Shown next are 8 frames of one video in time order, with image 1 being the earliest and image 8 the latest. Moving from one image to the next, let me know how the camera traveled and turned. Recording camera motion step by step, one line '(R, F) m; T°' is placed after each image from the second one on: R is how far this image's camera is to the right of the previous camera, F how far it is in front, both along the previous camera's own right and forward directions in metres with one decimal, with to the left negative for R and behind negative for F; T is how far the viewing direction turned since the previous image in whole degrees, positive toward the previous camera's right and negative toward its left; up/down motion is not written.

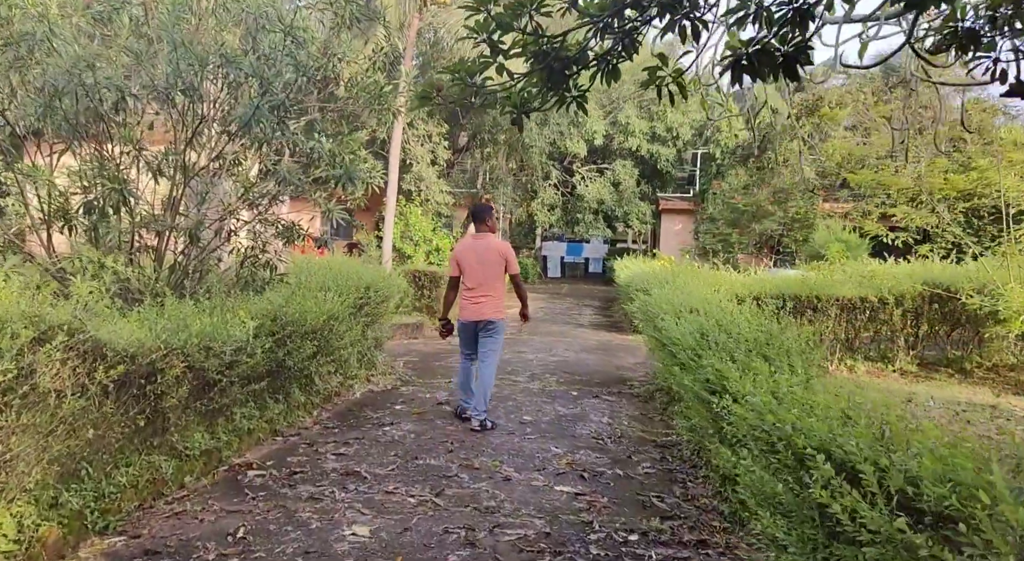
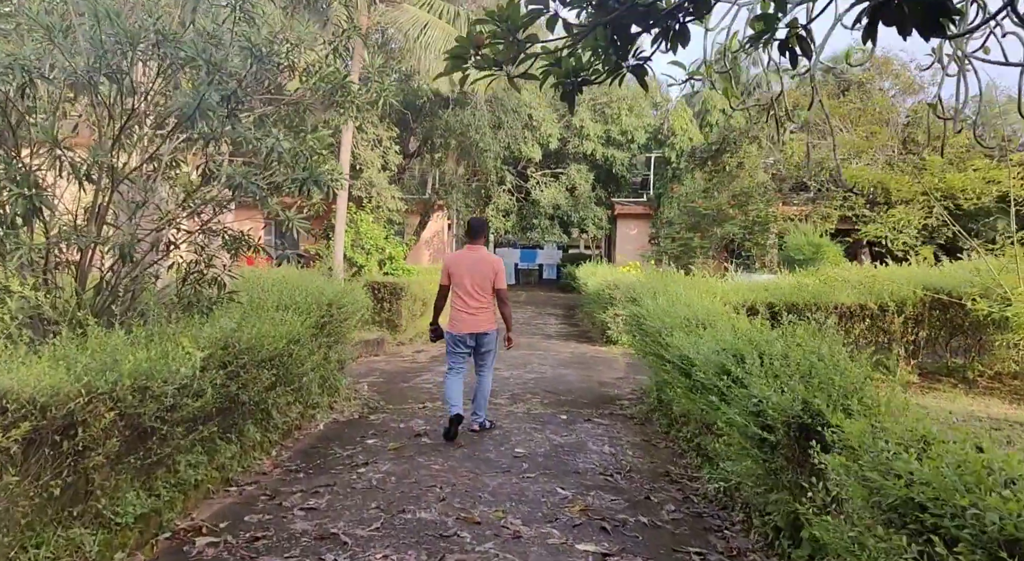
(-0.3, +0.6) m; +4°
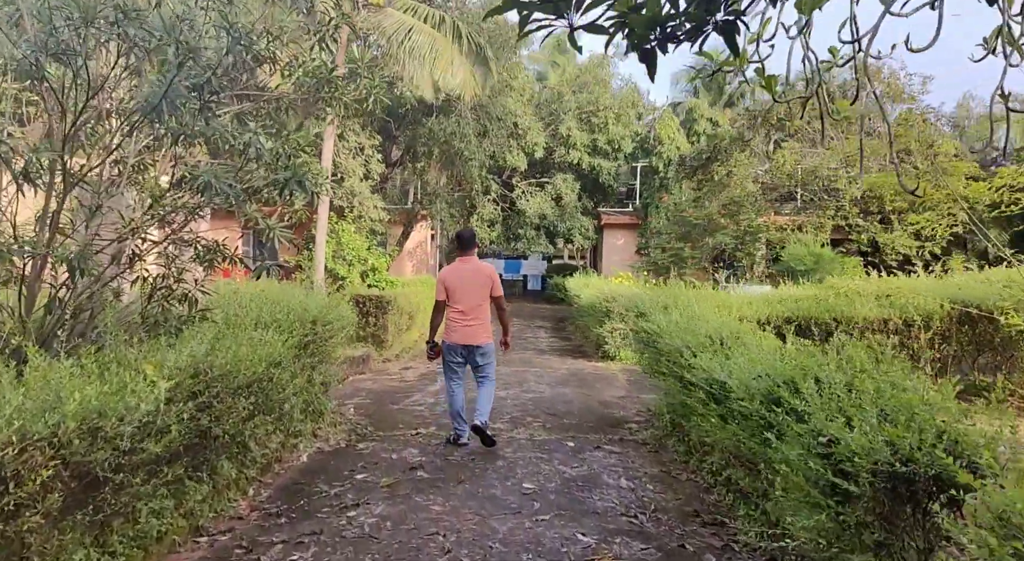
(-0.2, +0.5) m; +2°
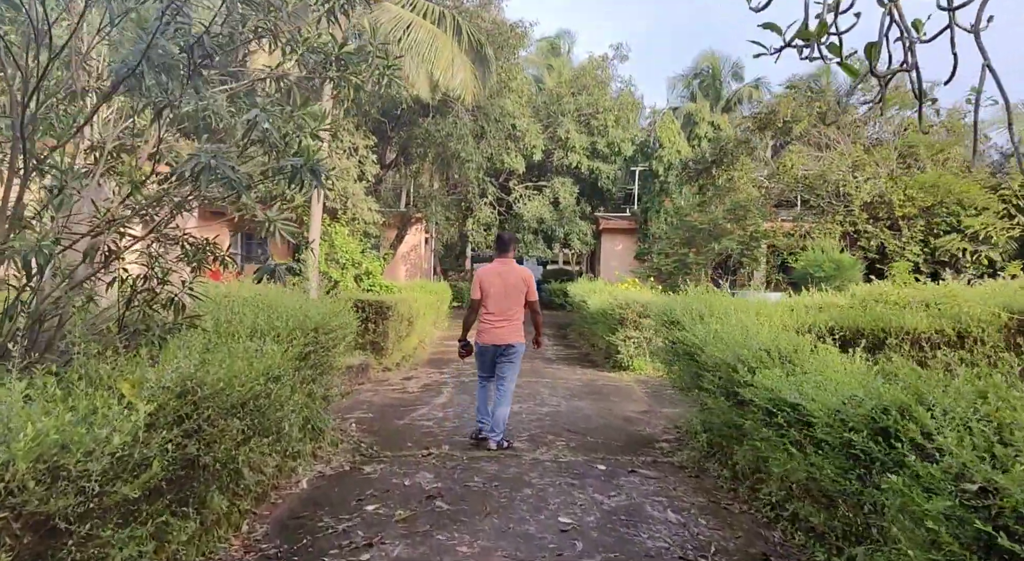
(-0.2, +0.5) m; +1°
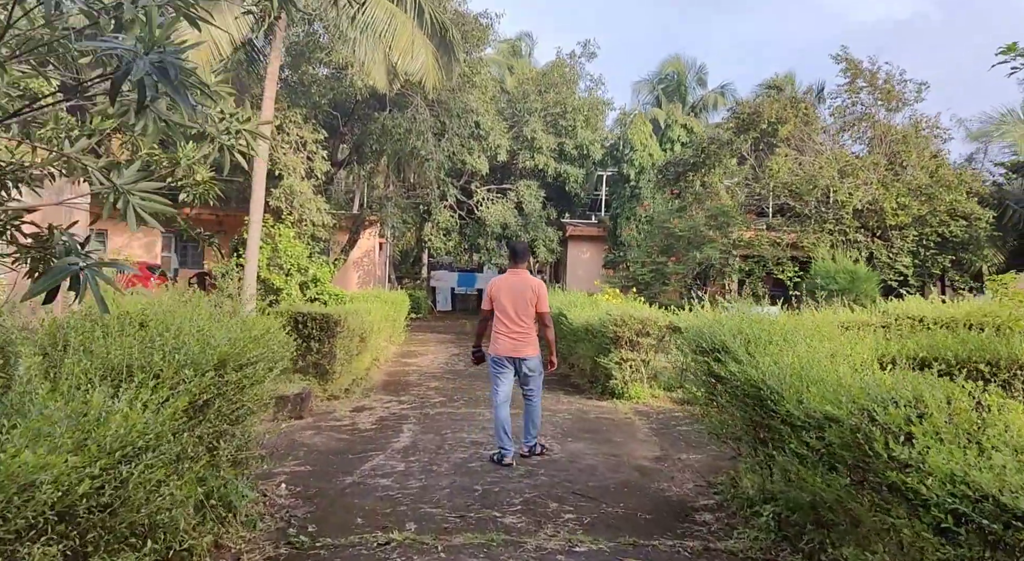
(-0.2, +1.4) m; +4°
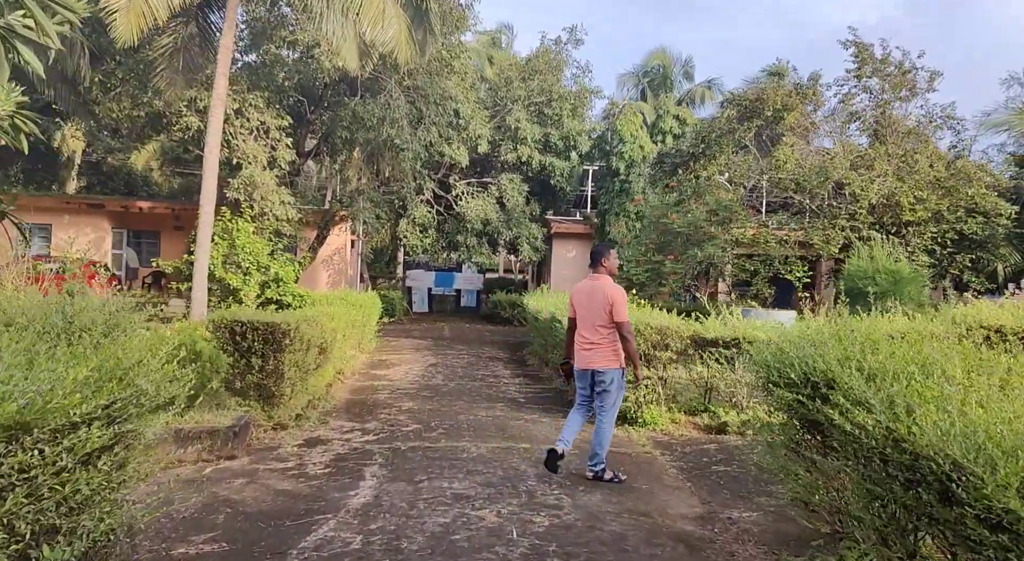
(-0.1, +1.3) m; +2°
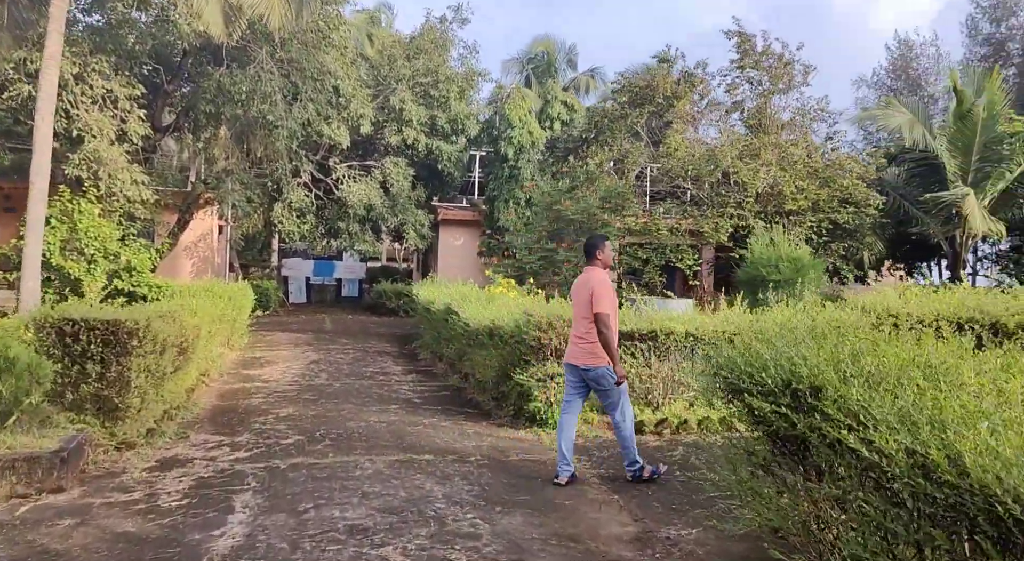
(-0.1, +0.6) m; +10°
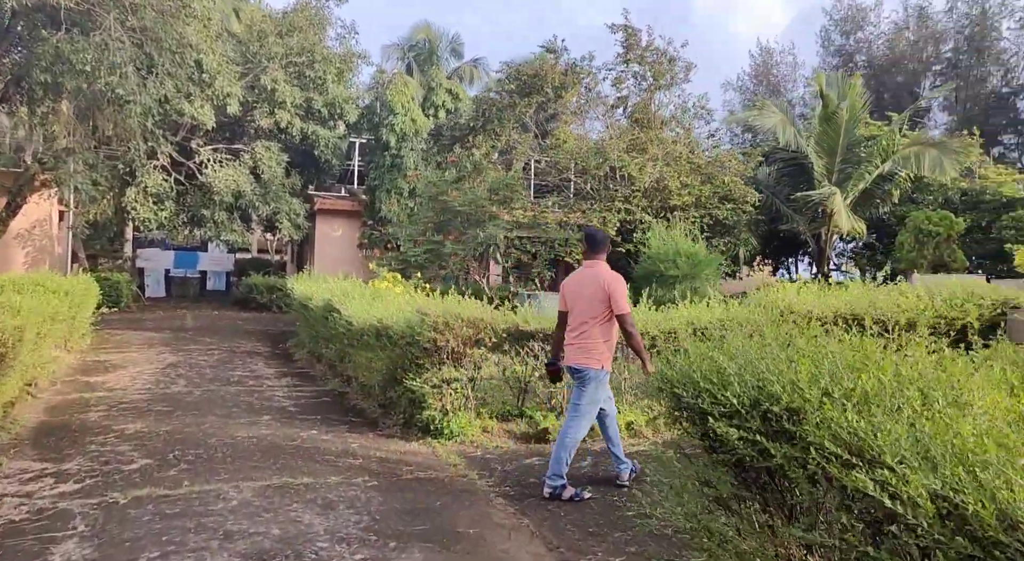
(-0.1, +0.5) m; +10°
